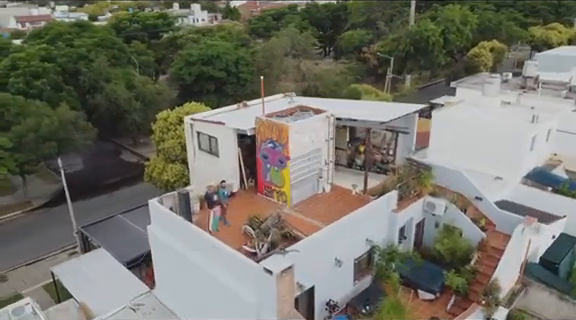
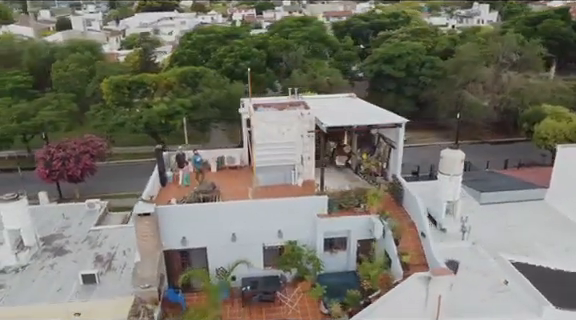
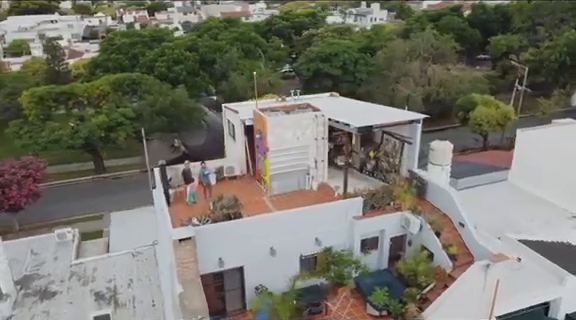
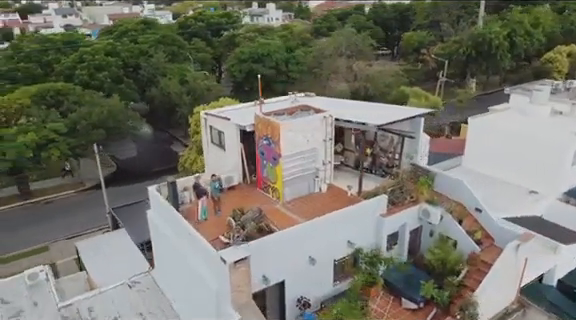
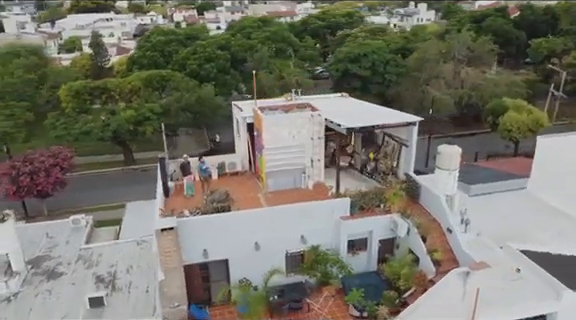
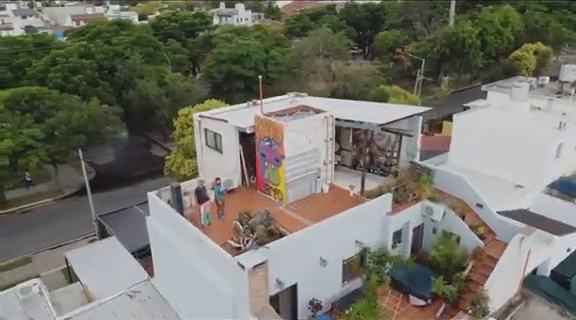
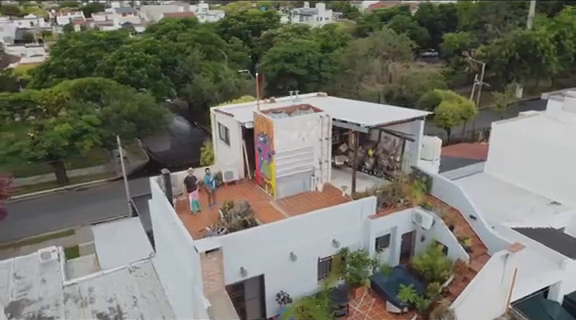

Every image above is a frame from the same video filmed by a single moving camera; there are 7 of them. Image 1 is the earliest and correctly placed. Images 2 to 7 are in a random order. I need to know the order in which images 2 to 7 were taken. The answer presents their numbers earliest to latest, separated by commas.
6, 4, 7, 3, 5, 2
